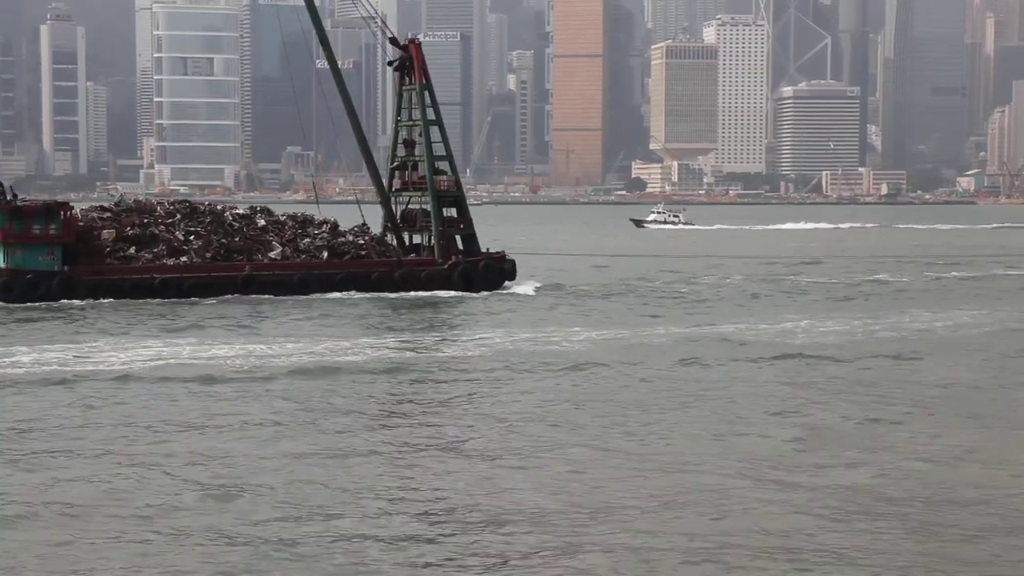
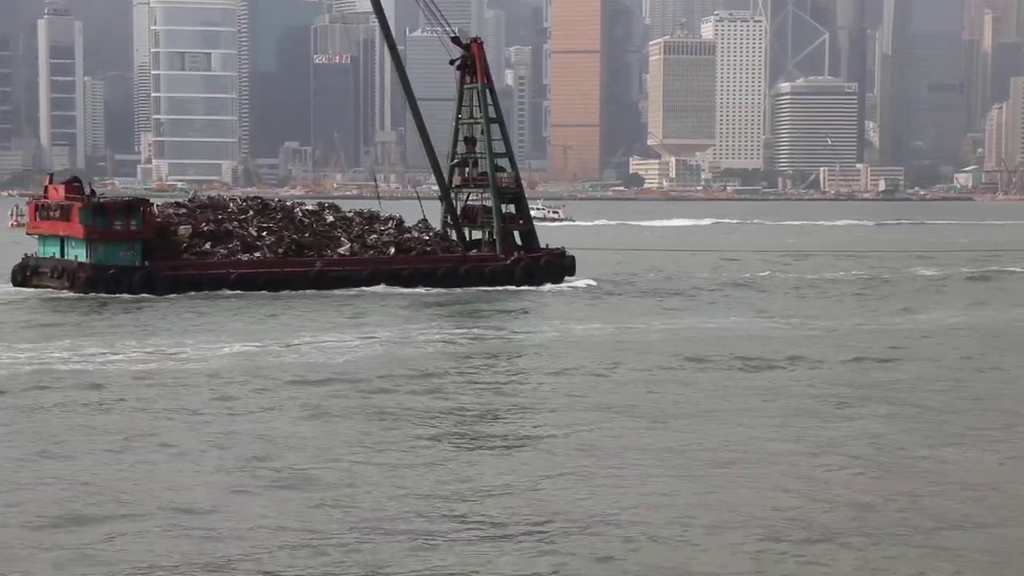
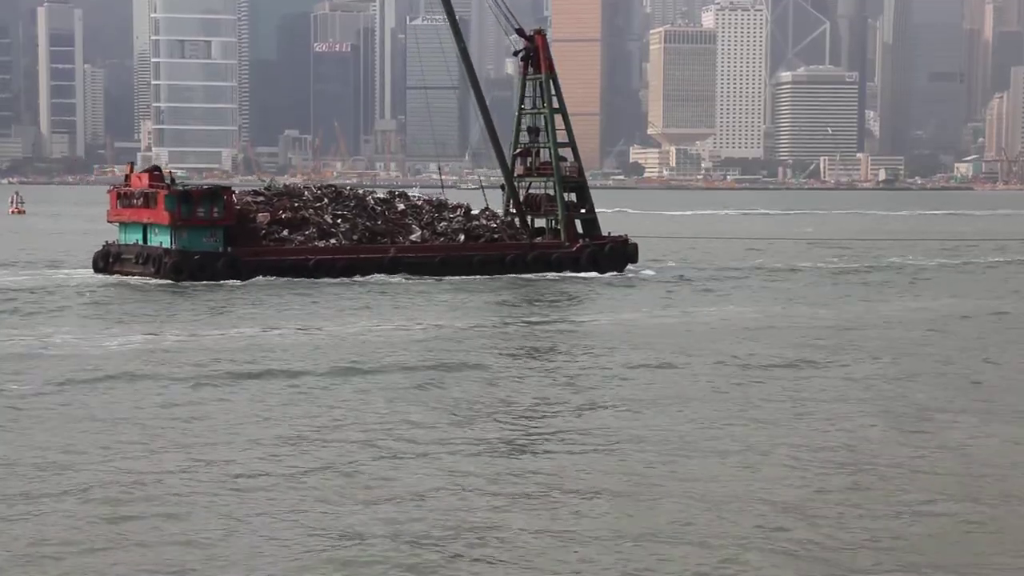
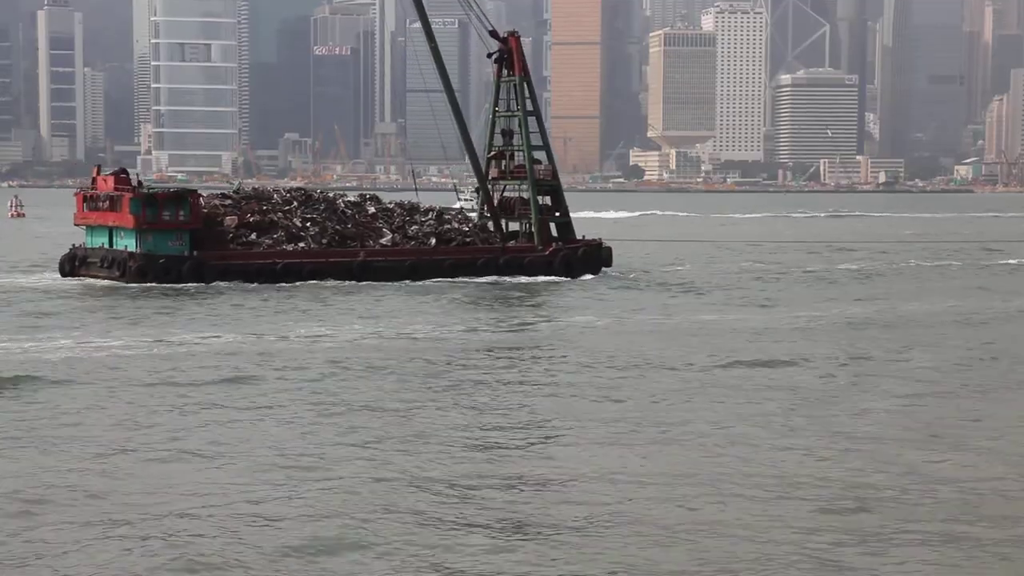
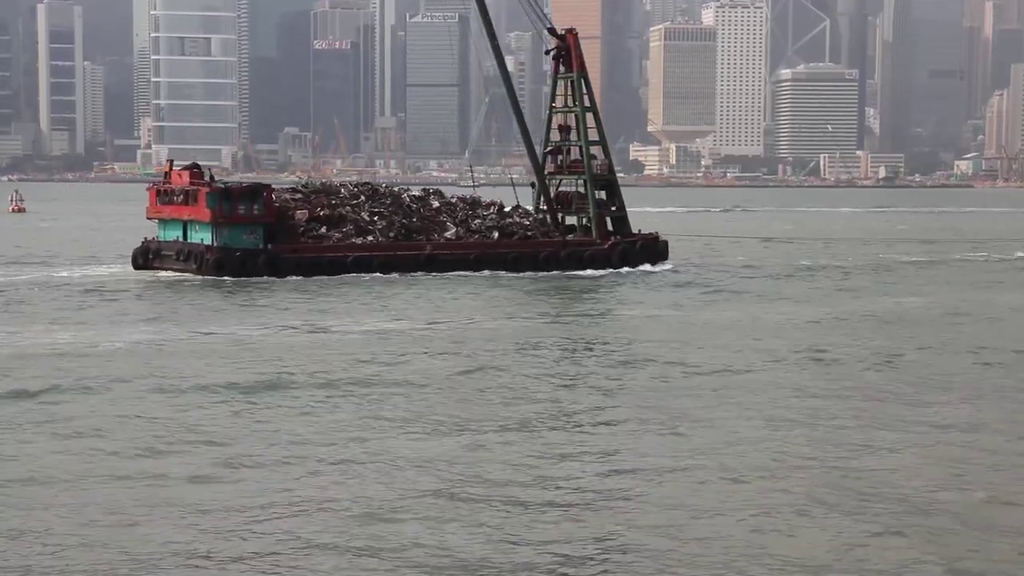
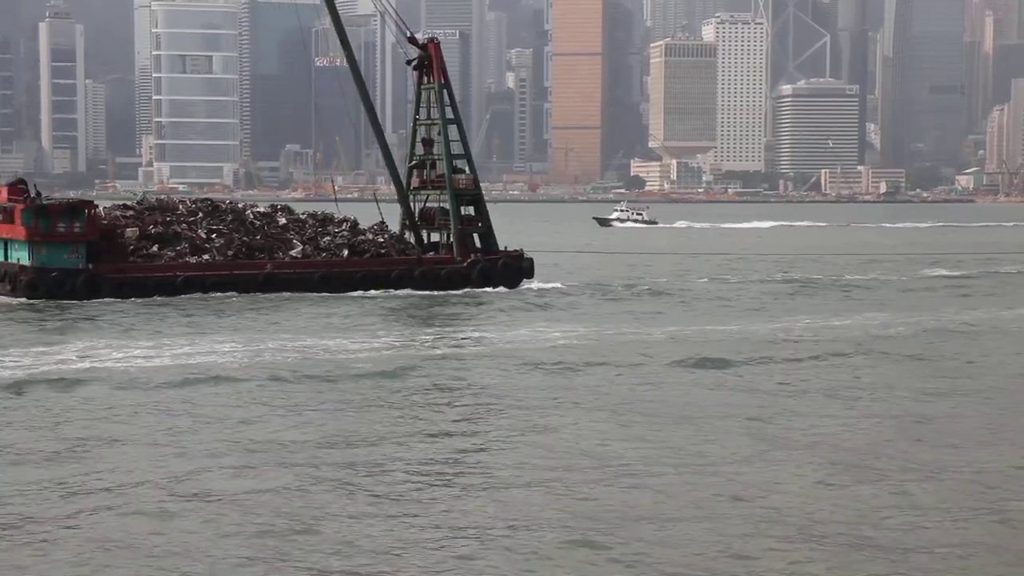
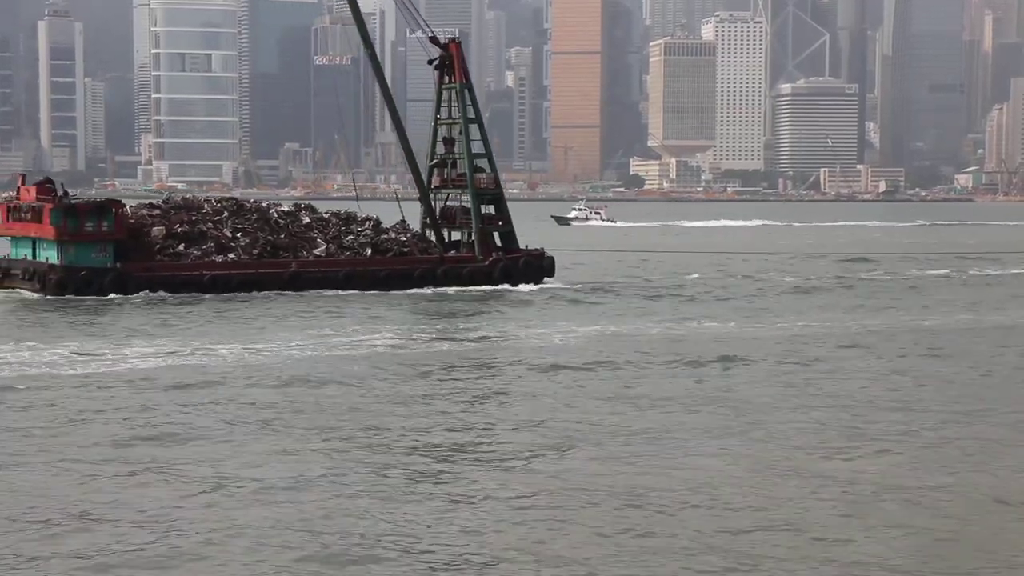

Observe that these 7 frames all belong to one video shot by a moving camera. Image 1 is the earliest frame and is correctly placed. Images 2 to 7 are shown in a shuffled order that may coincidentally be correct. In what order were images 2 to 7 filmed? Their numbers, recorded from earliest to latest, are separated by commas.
6, 7, 2, 4, 3, 5
